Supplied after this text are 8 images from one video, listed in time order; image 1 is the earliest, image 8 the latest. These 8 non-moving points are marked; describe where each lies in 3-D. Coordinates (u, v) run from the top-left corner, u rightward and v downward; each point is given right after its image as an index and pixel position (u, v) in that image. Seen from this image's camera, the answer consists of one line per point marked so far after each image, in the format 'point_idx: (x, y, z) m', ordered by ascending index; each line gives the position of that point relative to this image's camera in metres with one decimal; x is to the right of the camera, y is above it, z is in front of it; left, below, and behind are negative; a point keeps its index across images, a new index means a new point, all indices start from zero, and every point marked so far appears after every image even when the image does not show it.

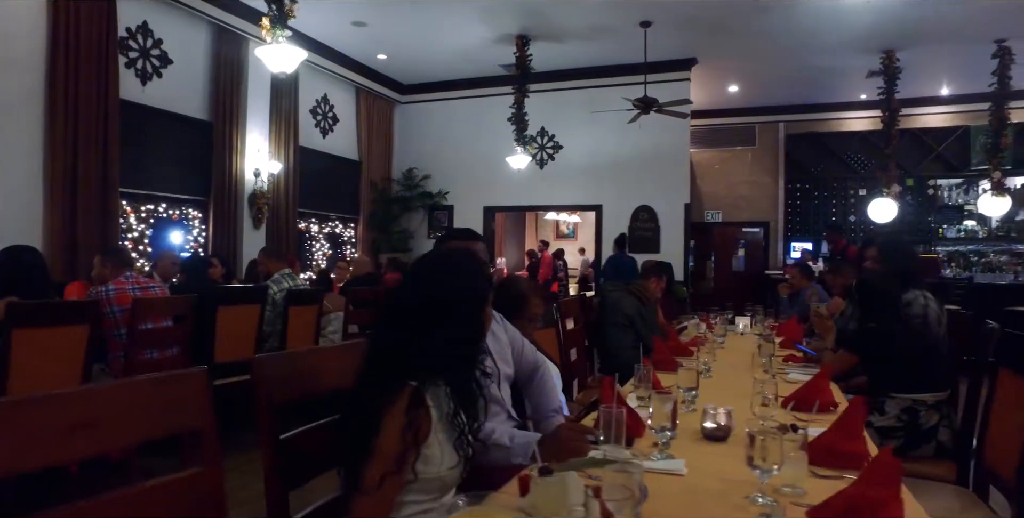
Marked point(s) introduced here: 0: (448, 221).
0: (-0.9, +0.5, +9.8) m
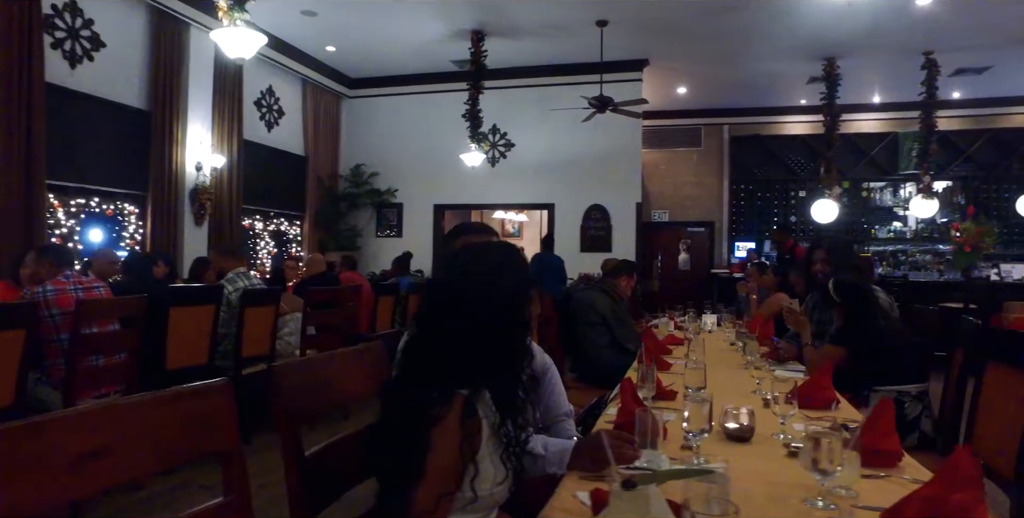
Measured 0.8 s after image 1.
0: (-1.6, +0.6, +9.6) m
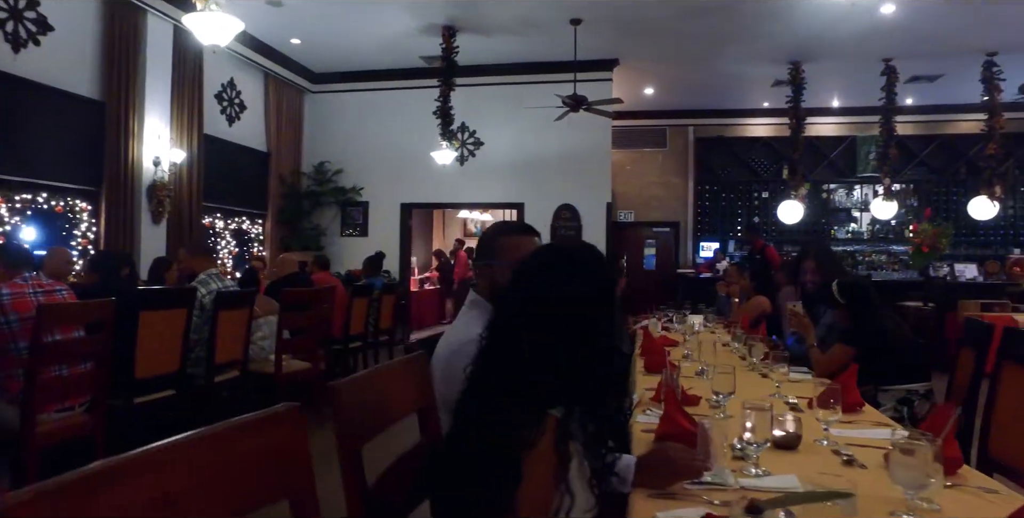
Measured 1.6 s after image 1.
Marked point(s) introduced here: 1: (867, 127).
0: (-2.0, +0.6, +9.3) m
1: (+5.5, +2.0, +10.5) m
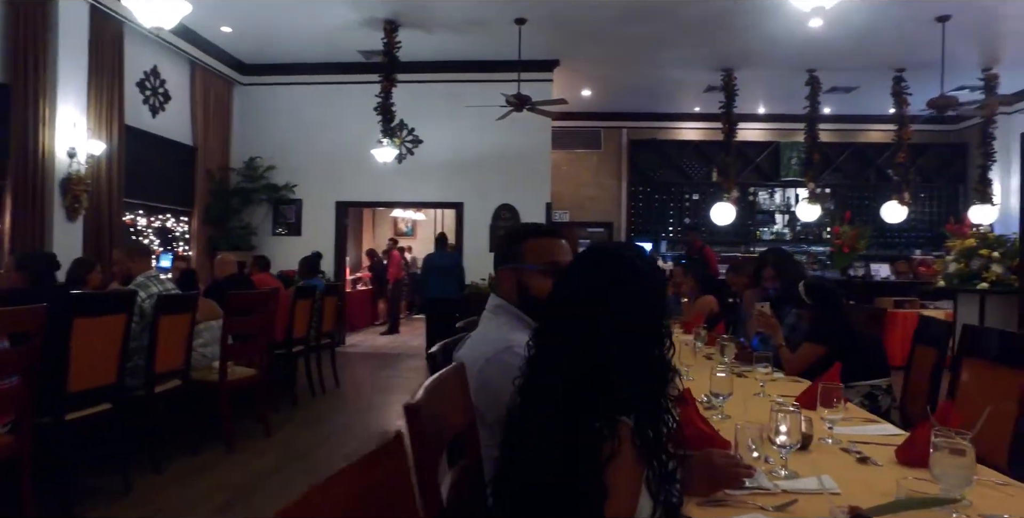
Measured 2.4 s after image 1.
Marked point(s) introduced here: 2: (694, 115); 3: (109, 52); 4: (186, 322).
0: (-2.9, +0.6, +9.0) m
1: (+4.5, +2.0, +11.0) m
2: (+3.0, +2.3, +11.1) m
3: (-4.1, +2.1, +6.8) m
4: (-2.0, -0.4, +4.2) m
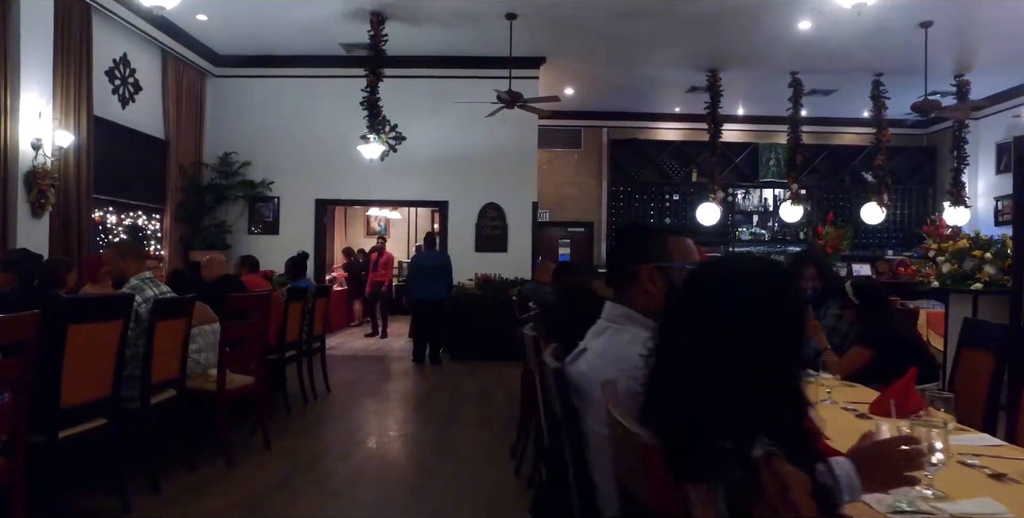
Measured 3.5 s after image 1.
0: (-3.0, +0.6, +8.6) m
1: (+4.2, +2.0, +11.1) m
2: (+2.6, +2.3, +11.1) m
3: (-4.1, +2.1, +6.4) m
4: (-1.9, -0.4, +3.9) m
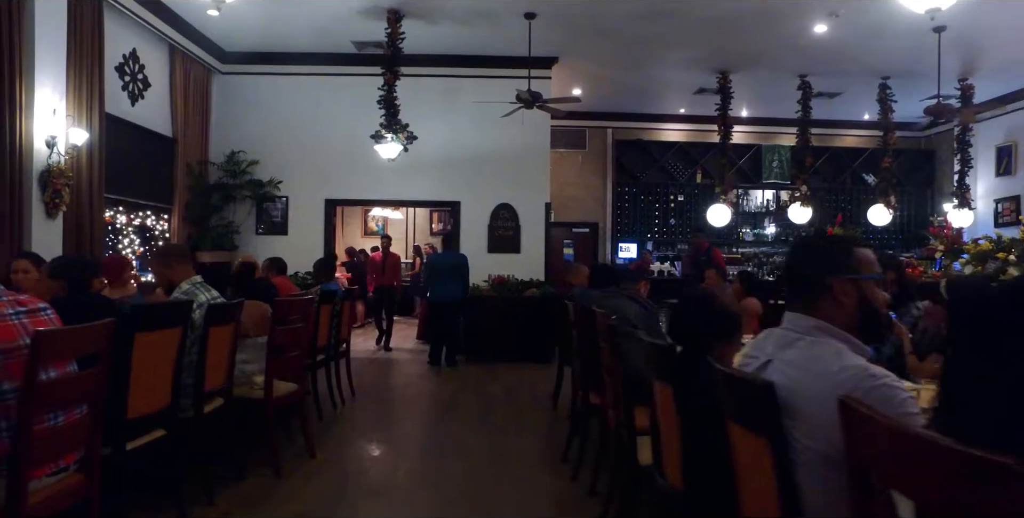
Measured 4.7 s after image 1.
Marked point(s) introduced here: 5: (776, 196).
0: (-2.9, +0.5, +8.4) m
1: (+4.3, +2.0, +11.2) m
2: (+2.7, +2.3, +11.1) m
3: (-3.8, +2.1, +6.2) m
4: (-1.5, -0.4, +3.7) m
5: (+4.3, +1.0, +11.1) m
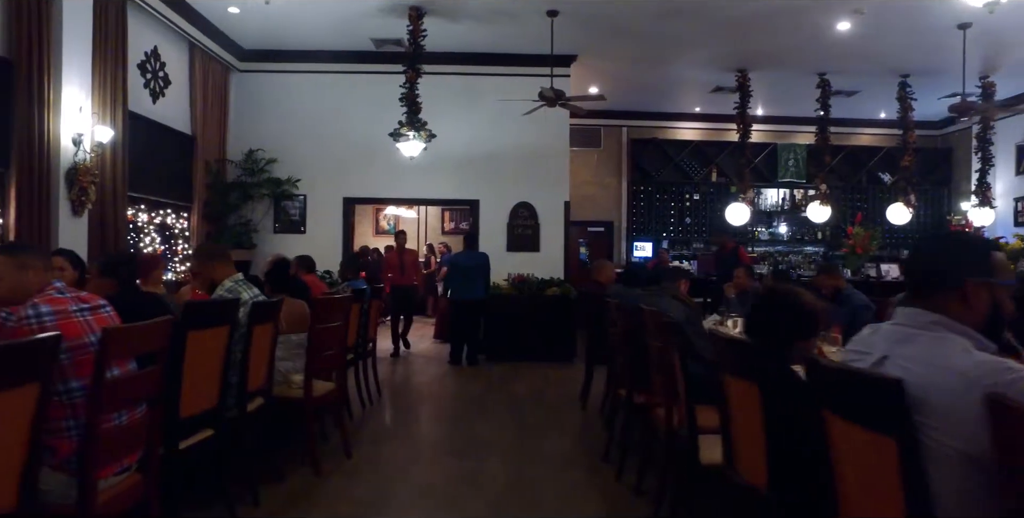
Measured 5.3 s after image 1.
0: (-2.6, +0.6, +8.4) m
1: (+4.5, +2.0, +11.2) m
2: (+2.9, +2.3, +11.1) m
3: (-3.6, +2.1, +6.1) m
4: (-1.3, -0.4, +3.7) m
5: (+4.6, +1.1, +11.1) m
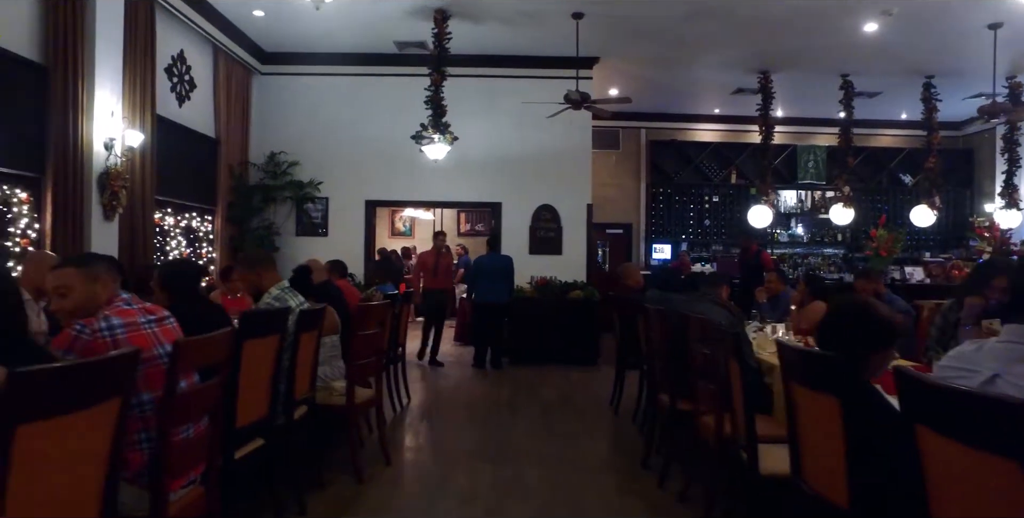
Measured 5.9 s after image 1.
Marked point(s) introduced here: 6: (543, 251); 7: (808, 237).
0: (-2.3, +0.5, +8.4) m
1: (+4.8, +2.0, +11.1) m
2: (+3.2, +2.3, +11.0) m
3: (-3.3, +2.0, +6.1) m
4: (-1.0, -0.4, +3.7) m
5: (+4.9, +1.0, +11.0) m
6: (+0.4, +0.1, +8.5) m
7: (+4.7, +0.3, +10.7) m
